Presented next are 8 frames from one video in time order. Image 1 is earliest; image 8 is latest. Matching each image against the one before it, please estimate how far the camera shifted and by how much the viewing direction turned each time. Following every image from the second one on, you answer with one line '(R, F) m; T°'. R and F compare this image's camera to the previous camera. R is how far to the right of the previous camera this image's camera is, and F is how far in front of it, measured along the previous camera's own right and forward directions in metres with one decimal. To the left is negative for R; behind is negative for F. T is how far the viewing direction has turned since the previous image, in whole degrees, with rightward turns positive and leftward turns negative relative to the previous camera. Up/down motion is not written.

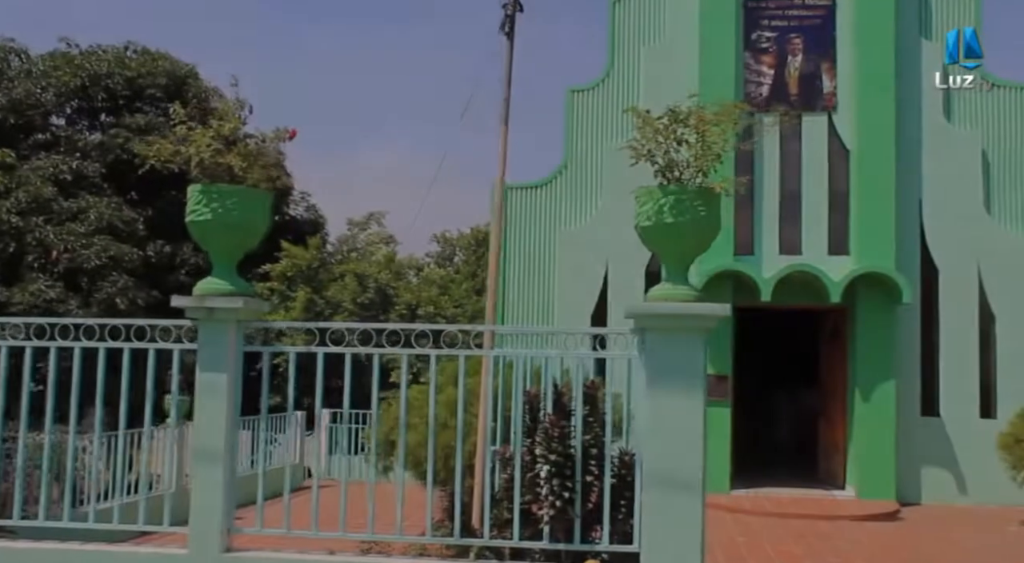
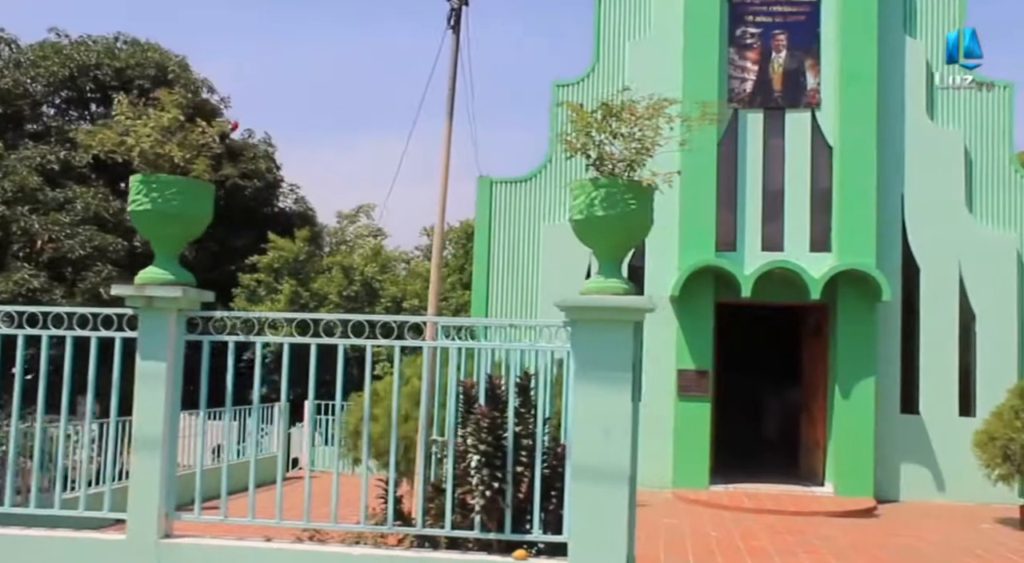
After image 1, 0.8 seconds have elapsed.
(+0.3, 0.0) m; 0°
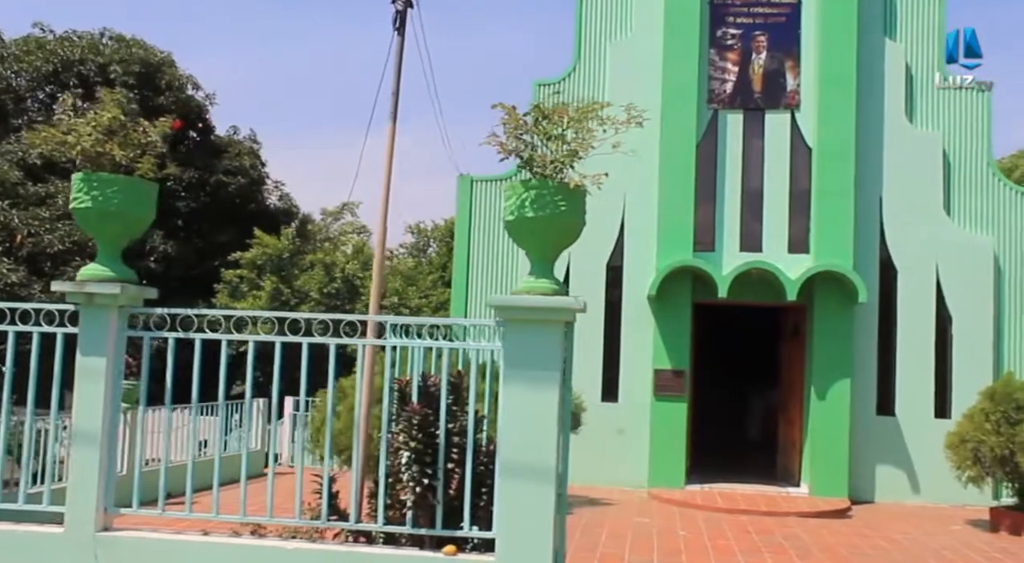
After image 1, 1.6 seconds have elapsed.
(+0.3, 0.0) m; 0°
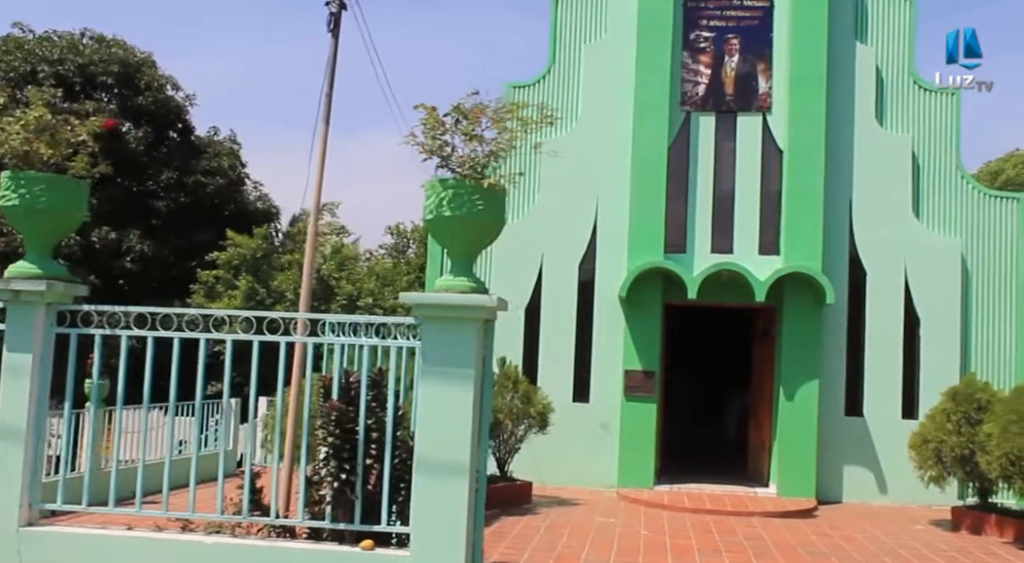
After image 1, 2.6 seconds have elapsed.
(+0.3, -0.1) m; 0°
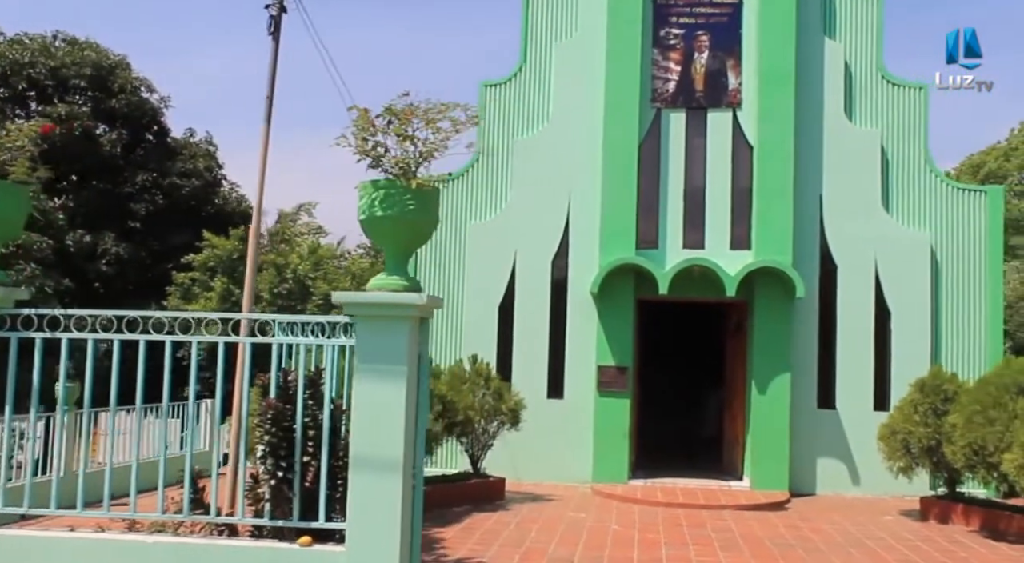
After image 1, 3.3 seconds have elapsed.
(+0.3, 0.0) m; 0°
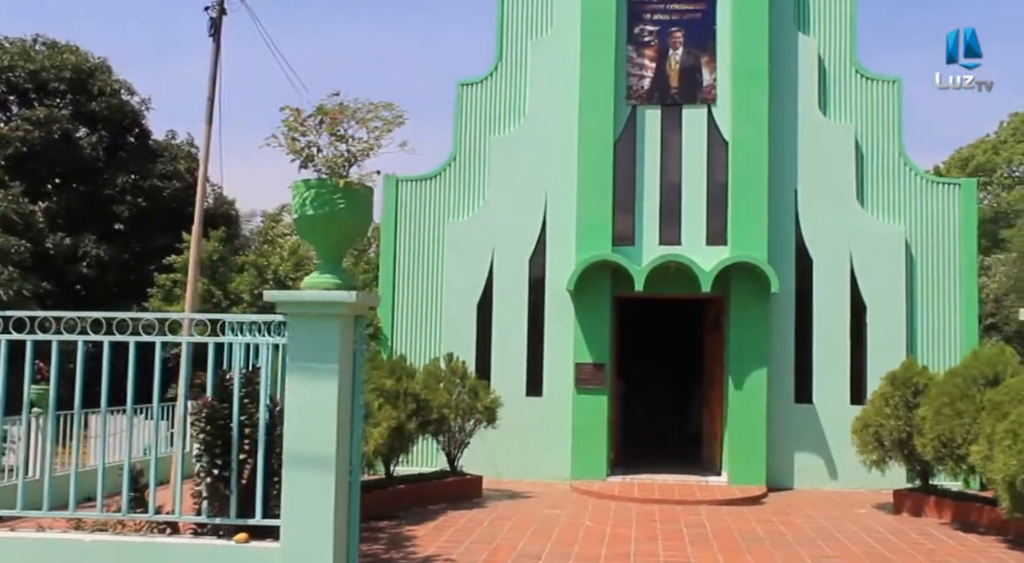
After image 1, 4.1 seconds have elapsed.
(+0.3, 0.0) m; 0°
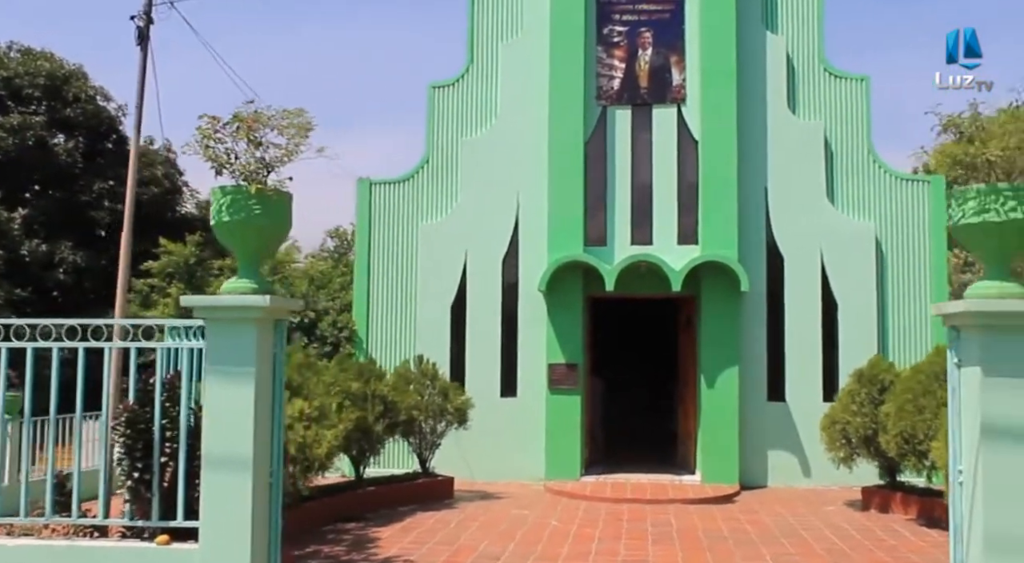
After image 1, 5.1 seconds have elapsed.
(+0.4, 0.0) m; 0°
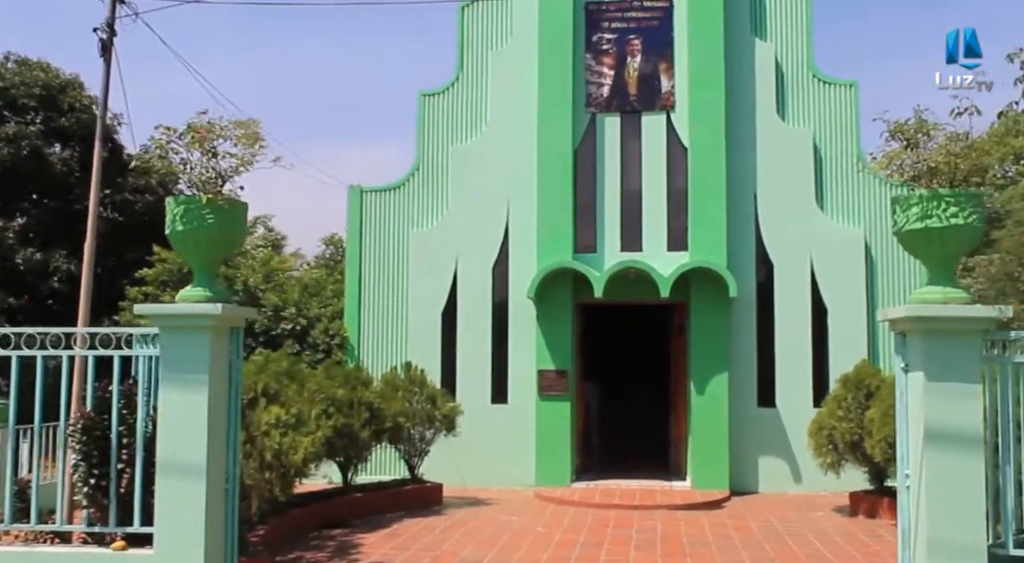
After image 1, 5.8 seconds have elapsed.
(+0.3, 0.0) m; -1°
